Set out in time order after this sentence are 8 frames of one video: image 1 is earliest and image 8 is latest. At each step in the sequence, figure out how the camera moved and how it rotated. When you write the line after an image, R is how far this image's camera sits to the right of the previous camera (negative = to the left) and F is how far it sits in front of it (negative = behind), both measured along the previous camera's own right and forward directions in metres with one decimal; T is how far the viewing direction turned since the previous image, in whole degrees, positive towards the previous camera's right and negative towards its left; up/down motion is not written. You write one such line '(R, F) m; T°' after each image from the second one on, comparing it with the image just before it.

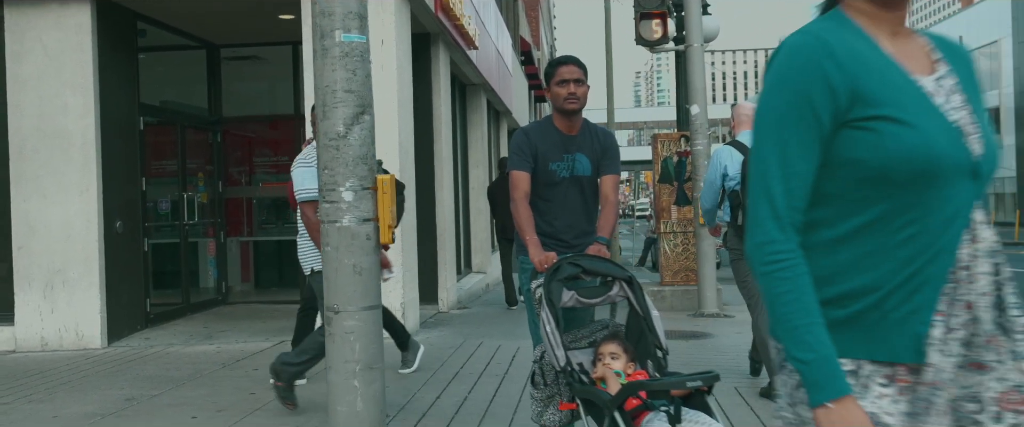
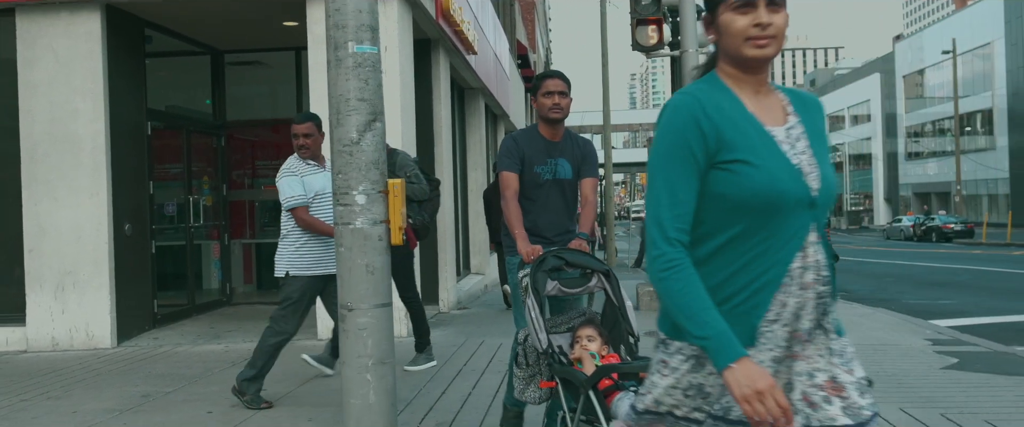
(0.0, -0.2) m; 0°
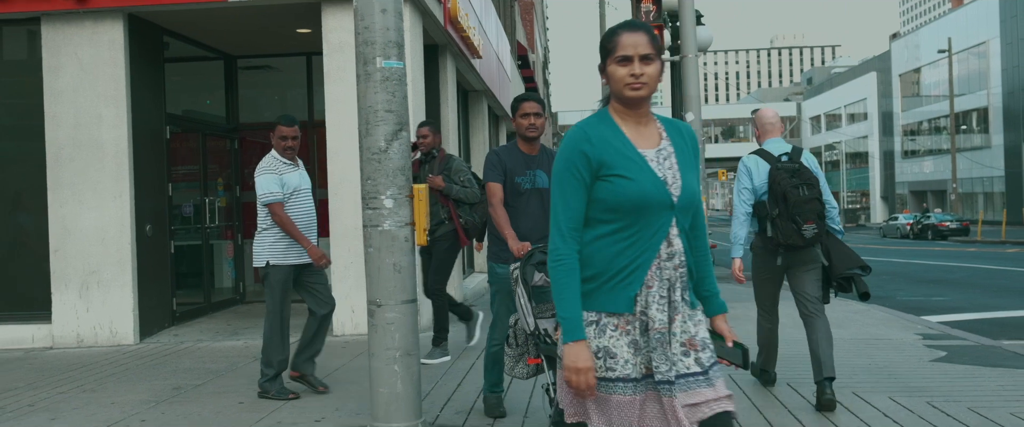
(-0.1, -0.3) m; 0°
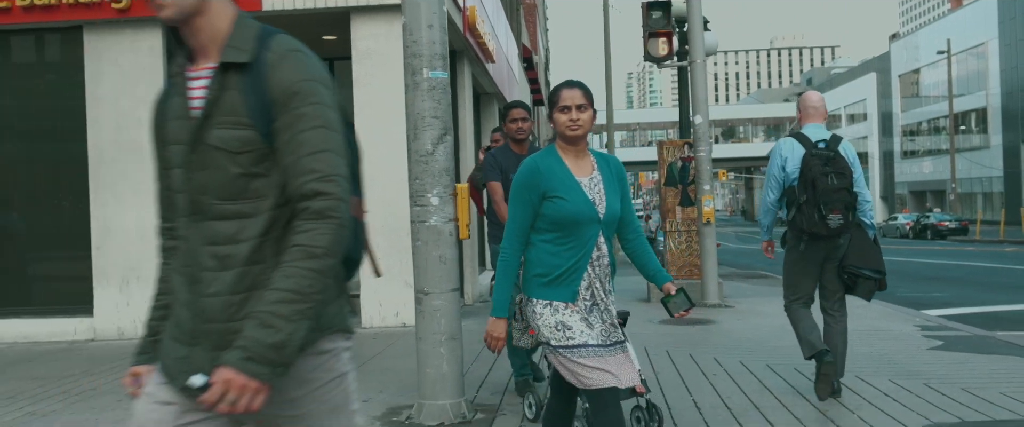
(-0.2, -0.5) m; 0°
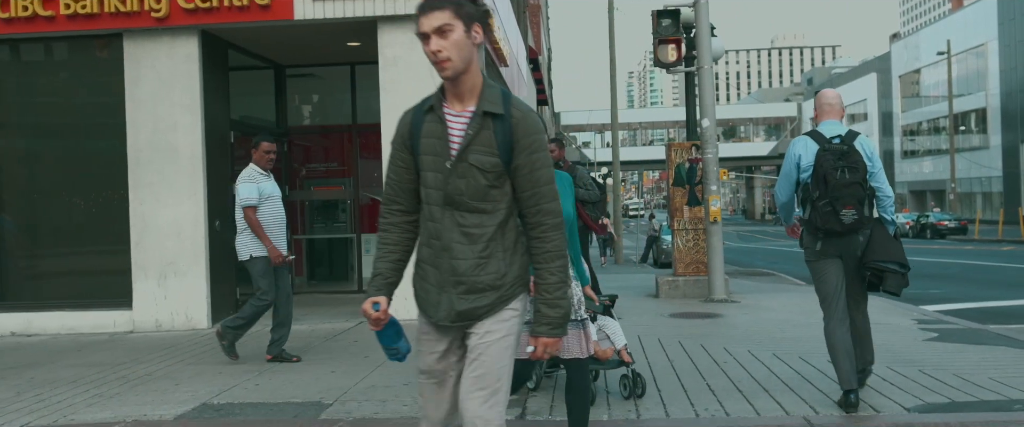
(-0.2, -0.5) m; 0°
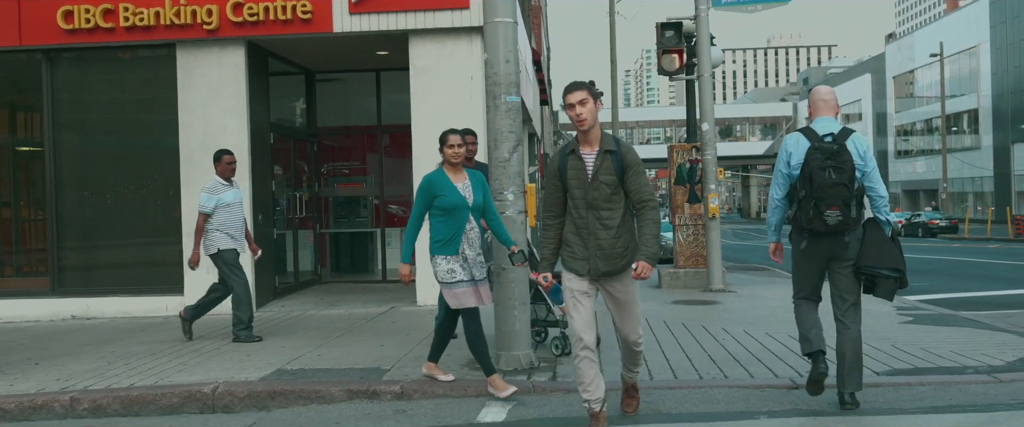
(-0.3, -1.0) m; 0°
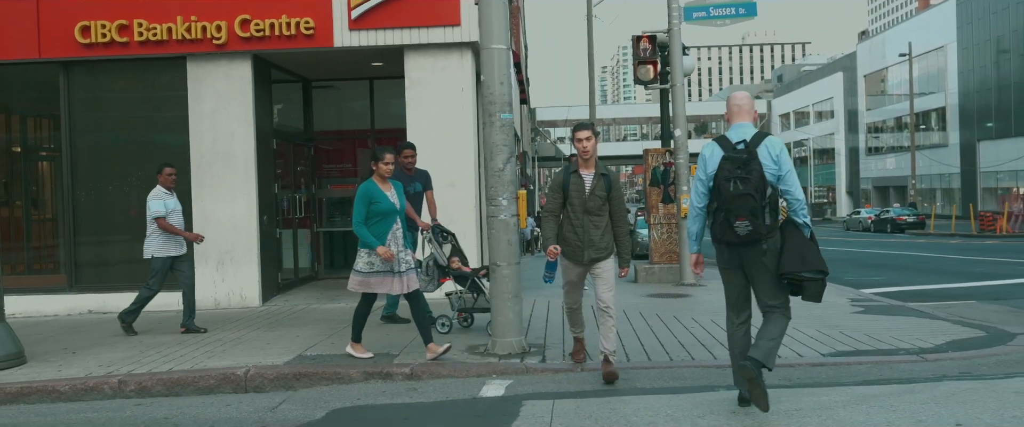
(-0.1, -0.9) m; +1°
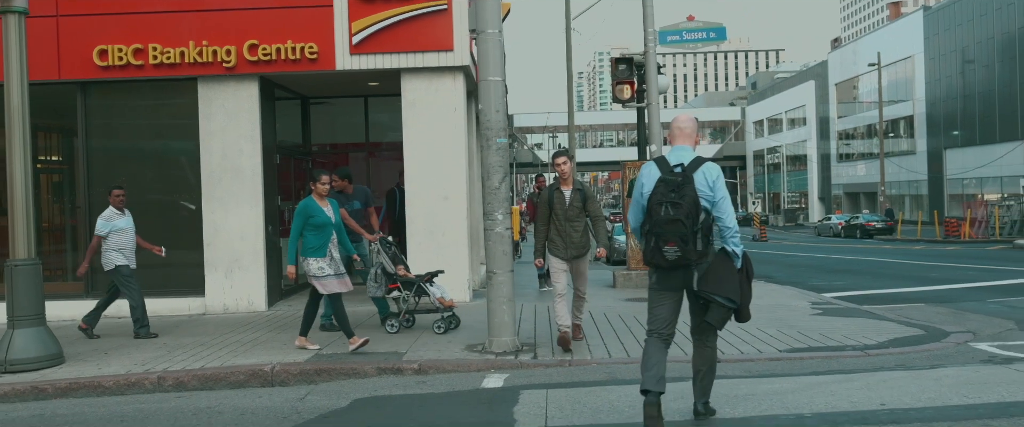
(-0.2, -0.9) m; +1°
